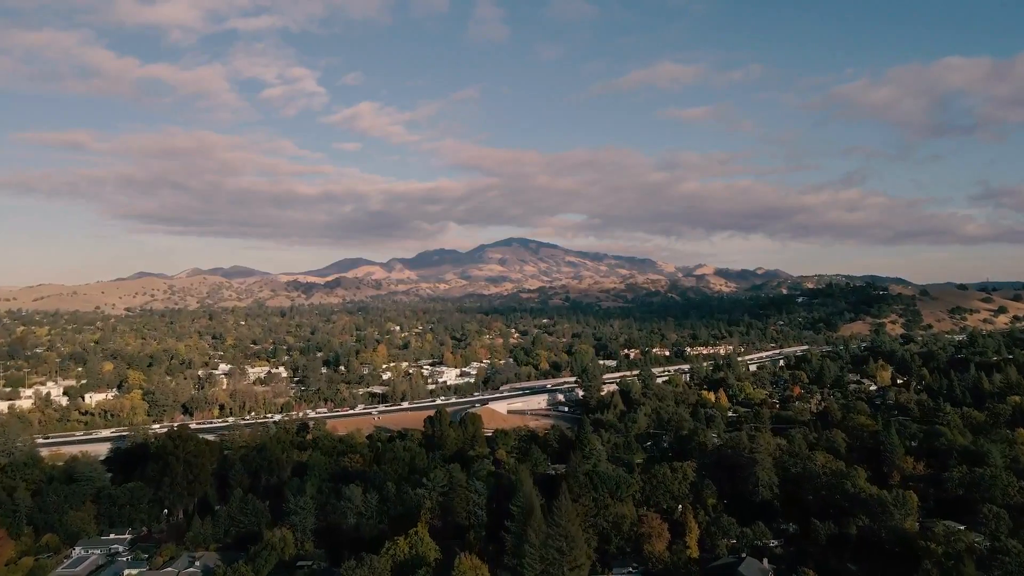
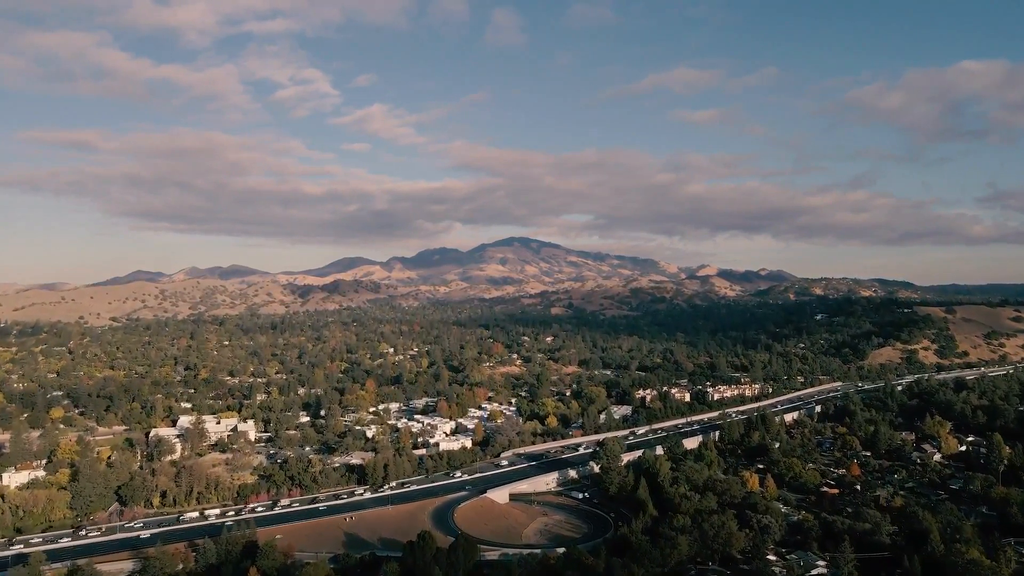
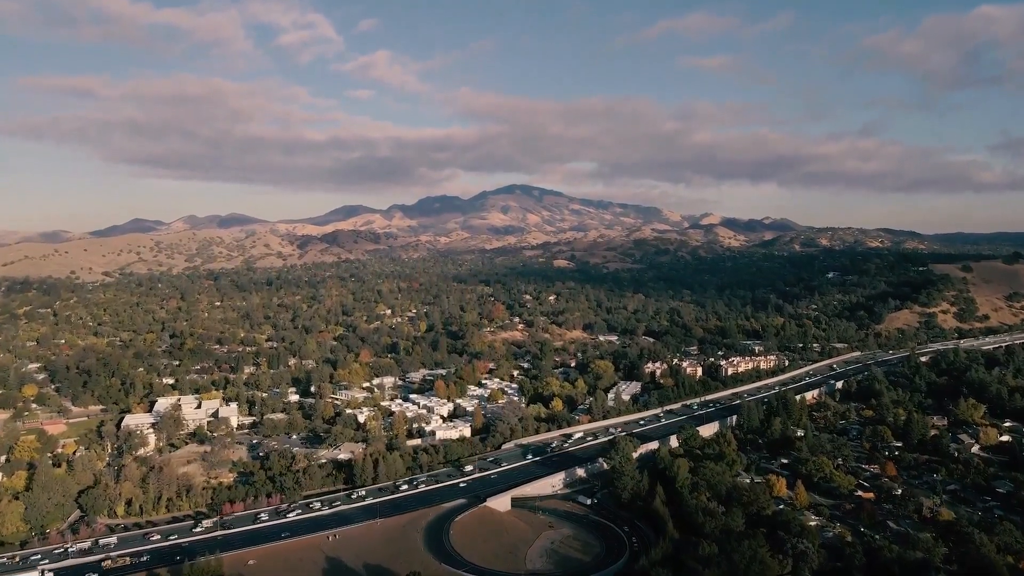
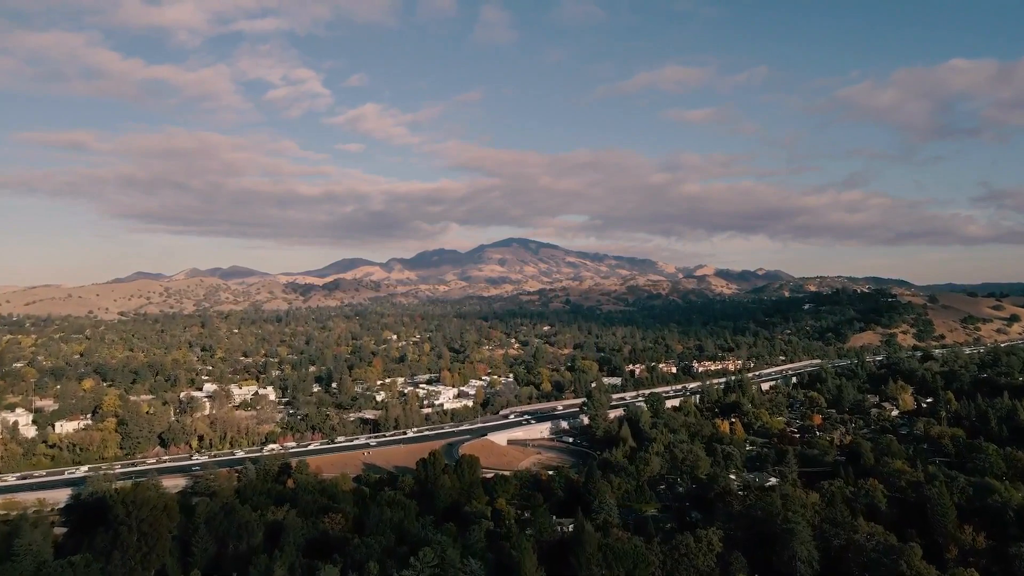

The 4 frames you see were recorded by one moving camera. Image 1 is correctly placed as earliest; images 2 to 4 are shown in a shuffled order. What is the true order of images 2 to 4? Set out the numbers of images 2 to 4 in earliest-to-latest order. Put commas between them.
4, 2, 3
